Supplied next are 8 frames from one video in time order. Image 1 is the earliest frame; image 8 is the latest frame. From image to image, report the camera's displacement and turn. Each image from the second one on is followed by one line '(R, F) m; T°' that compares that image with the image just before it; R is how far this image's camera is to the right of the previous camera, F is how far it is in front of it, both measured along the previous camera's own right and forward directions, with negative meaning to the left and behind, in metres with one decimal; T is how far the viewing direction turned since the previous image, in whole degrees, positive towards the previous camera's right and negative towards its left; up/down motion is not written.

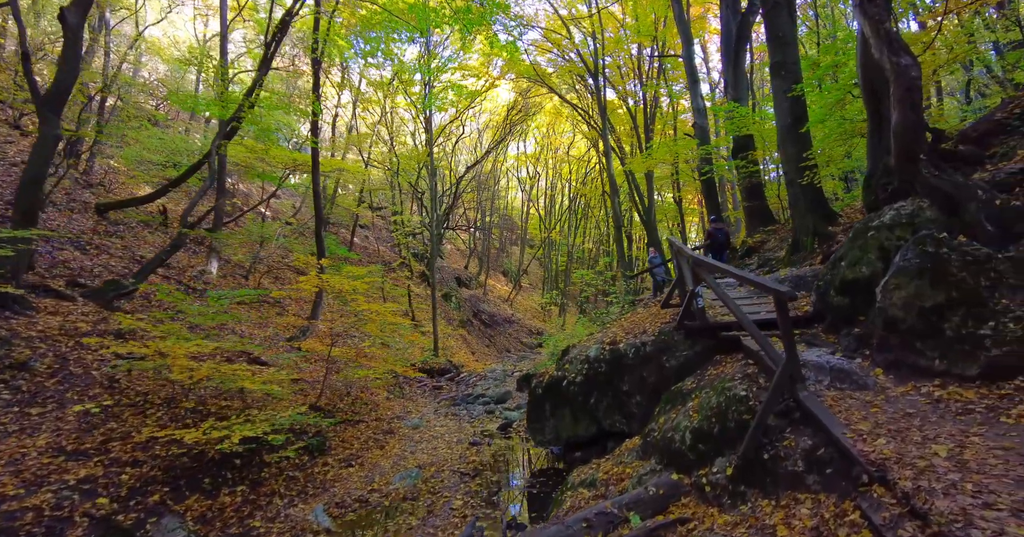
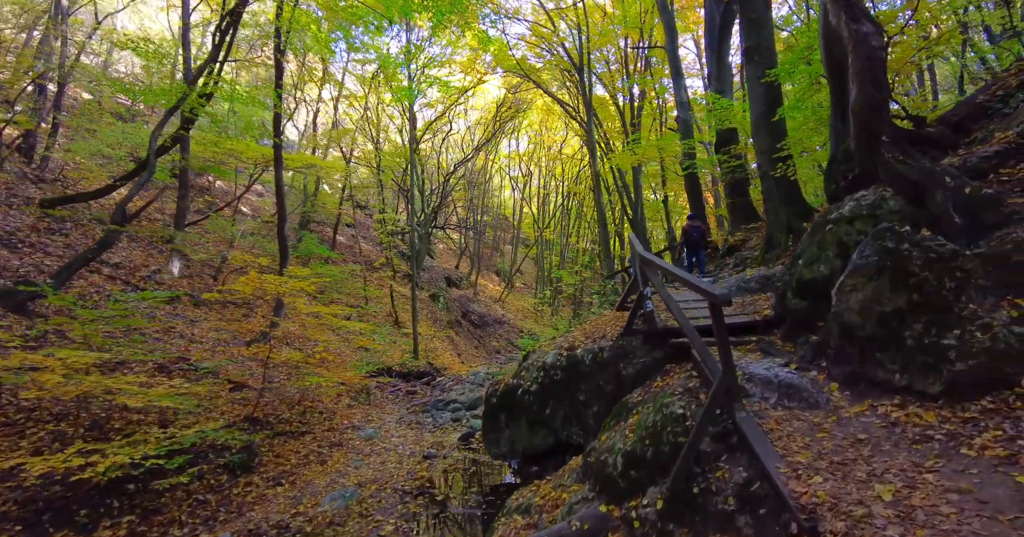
(+0.7, +0.5) m; 0°
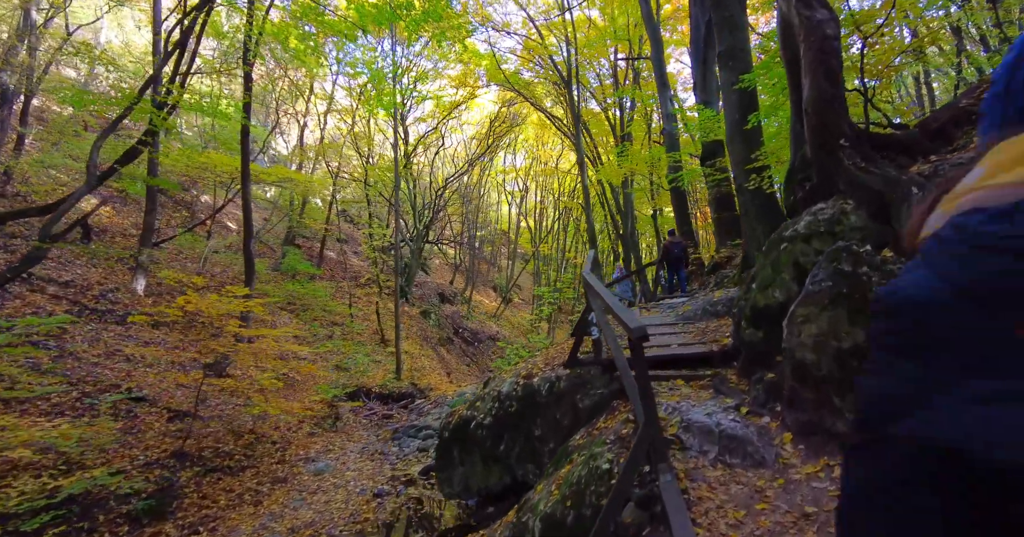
(+0.6, +0.5) m; 0°
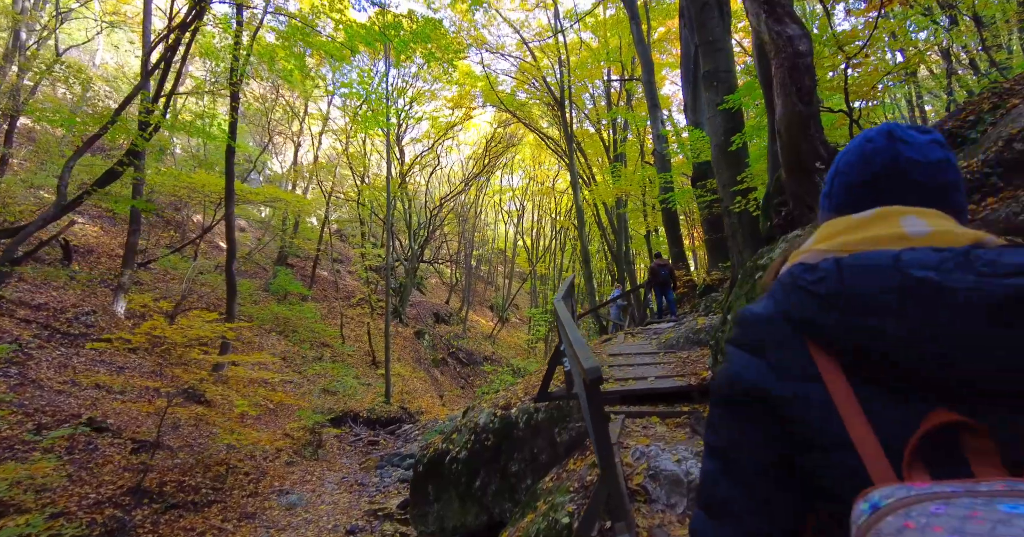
(+0.3, +0.2) m; 0°
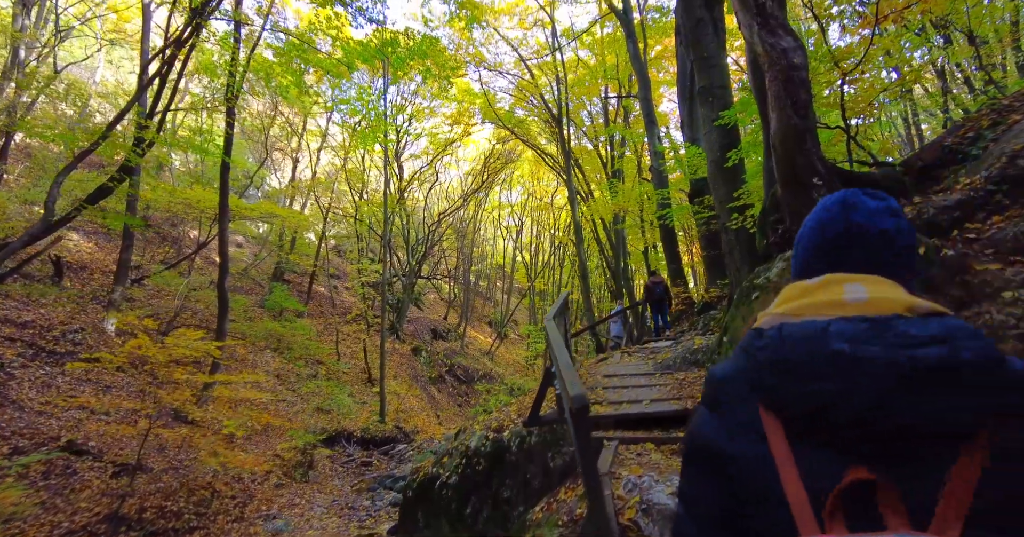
(+0.1, +0.1) m; 0°
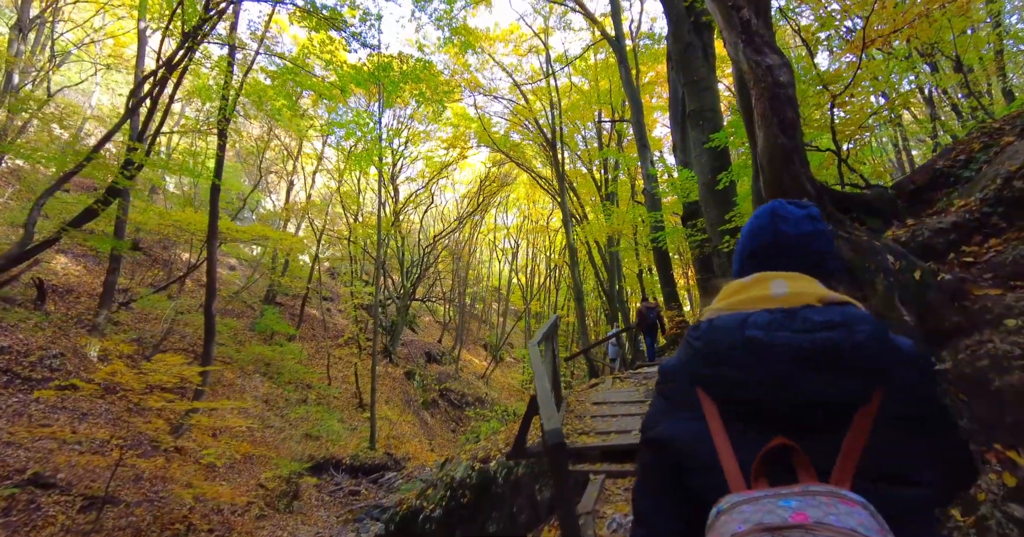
(+0.1, +0.1) m; 0°
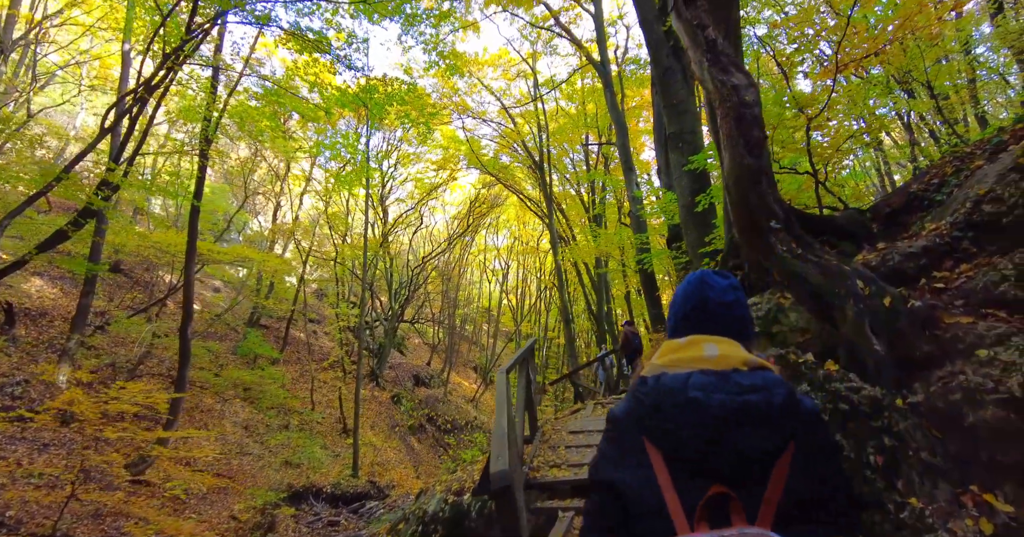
(+0.2, +0.1) m; +1°
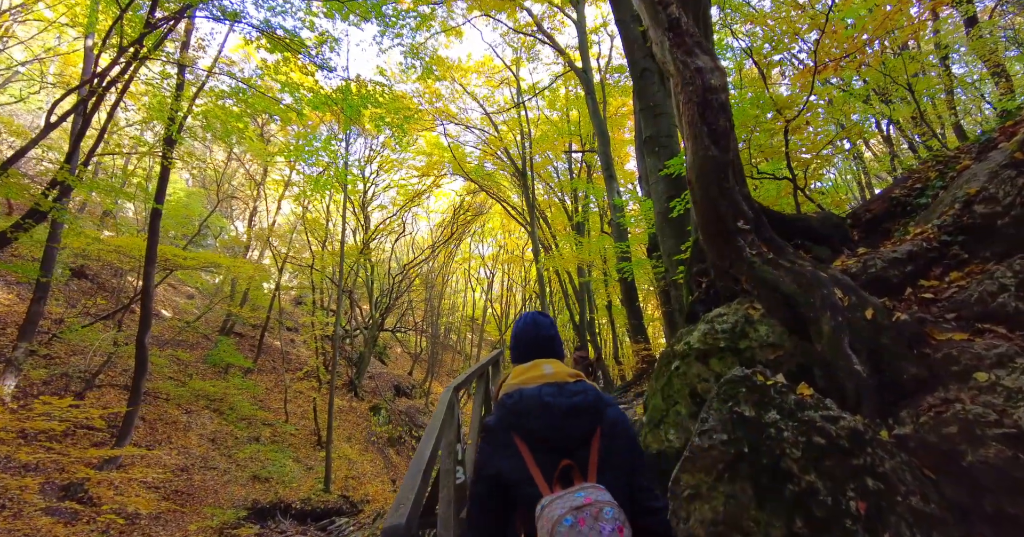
(+0.2, +0.3) m; +1°
